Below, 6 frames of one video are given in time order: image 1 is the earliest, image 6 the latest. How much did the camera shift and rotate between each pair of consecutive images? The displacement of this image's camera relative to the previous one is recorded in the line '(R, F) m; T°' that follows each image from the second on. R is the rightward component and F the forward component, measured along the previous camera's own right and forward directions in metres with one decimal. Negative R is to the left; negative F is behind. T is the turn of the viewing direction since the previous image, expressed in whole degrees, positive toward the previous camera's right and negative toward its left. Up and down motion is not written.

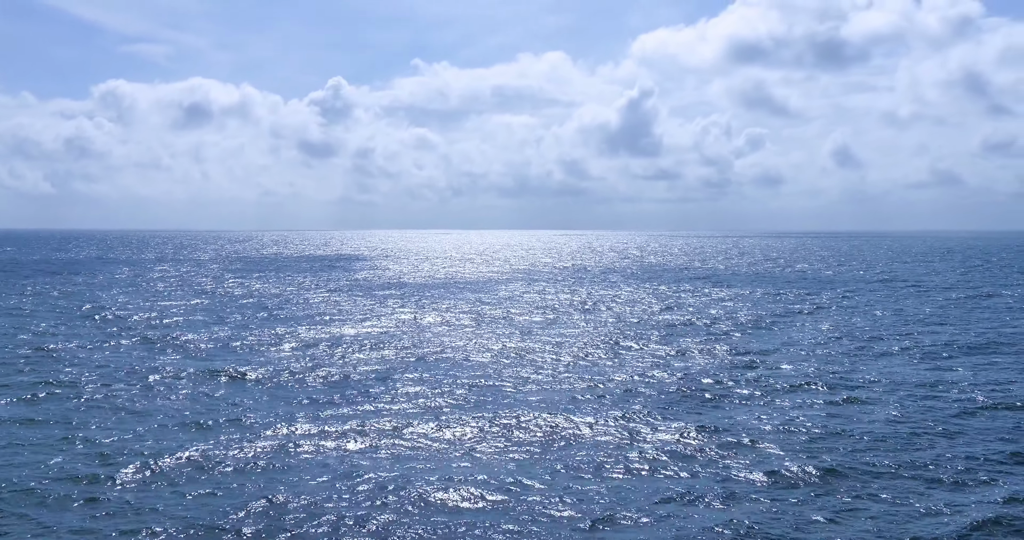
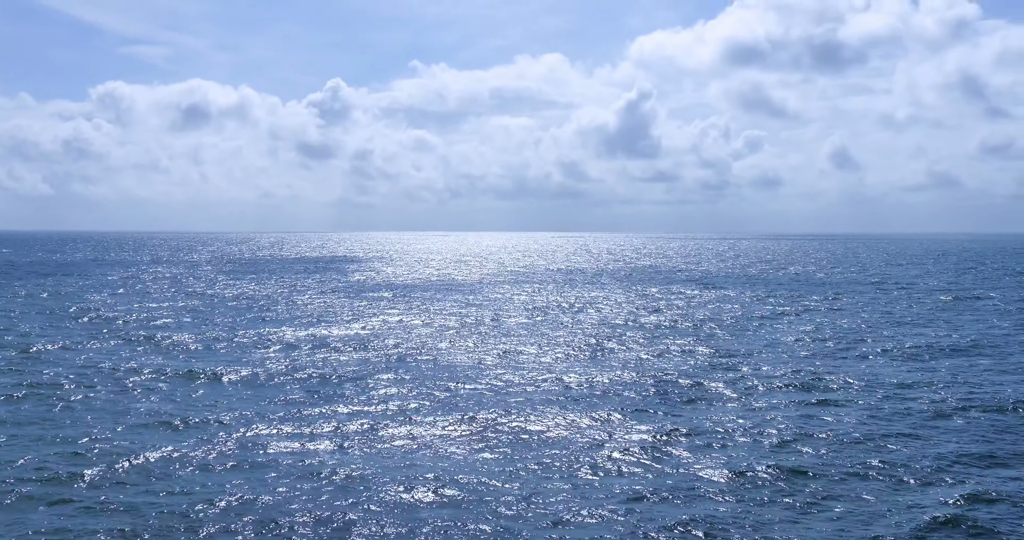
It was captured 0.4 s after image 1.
(+27.2, -7.4) m; 0°
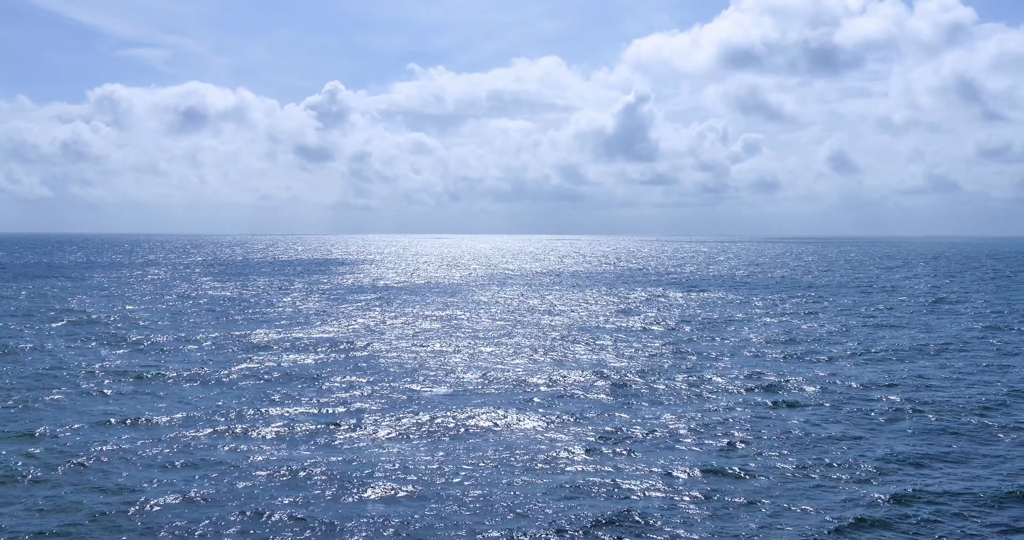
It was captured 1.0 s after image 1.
(+29.6, -4.7) m; +1°
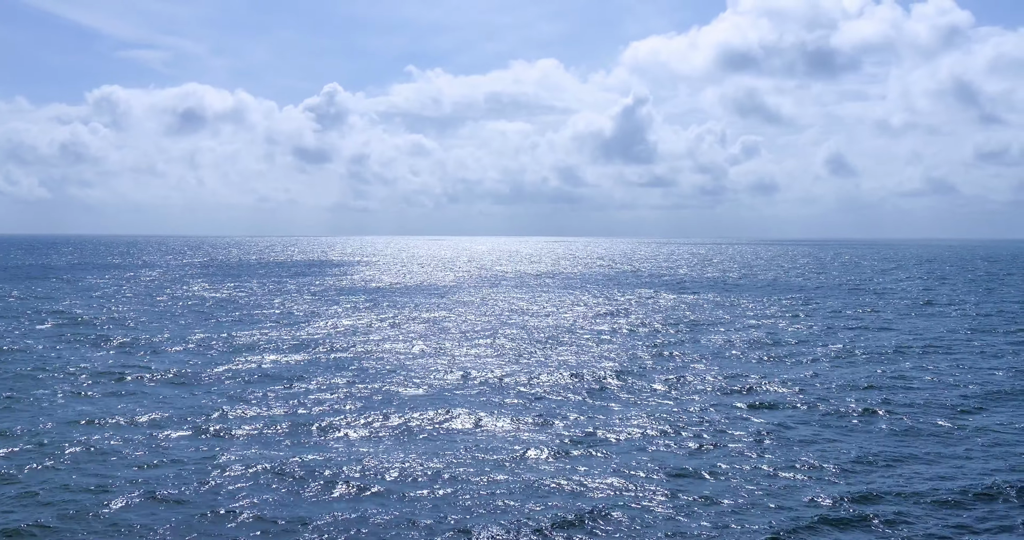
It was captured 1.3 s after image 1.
(+14.8, -9.3) m; 0°
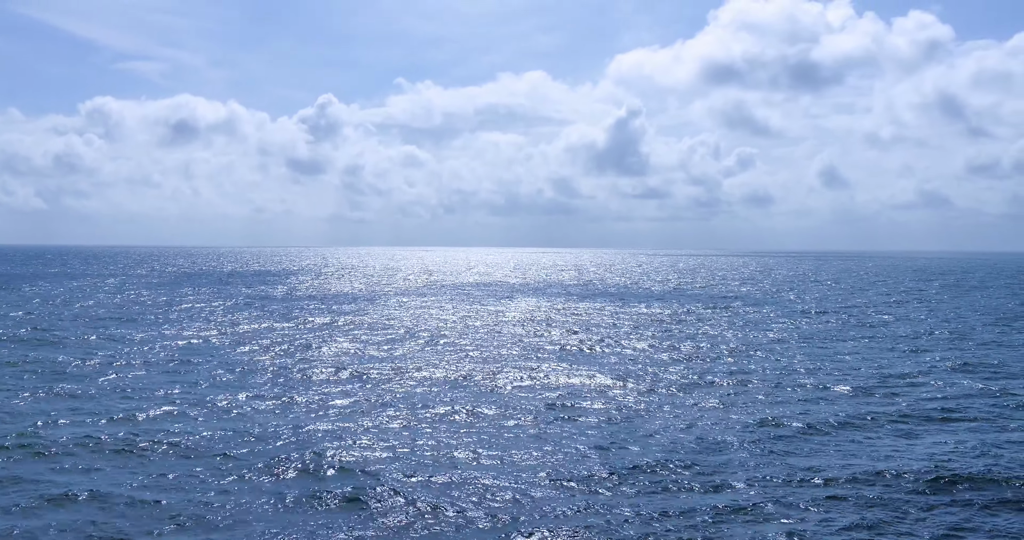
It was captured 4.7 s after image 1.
(+42.8, -12.4) m; 0°
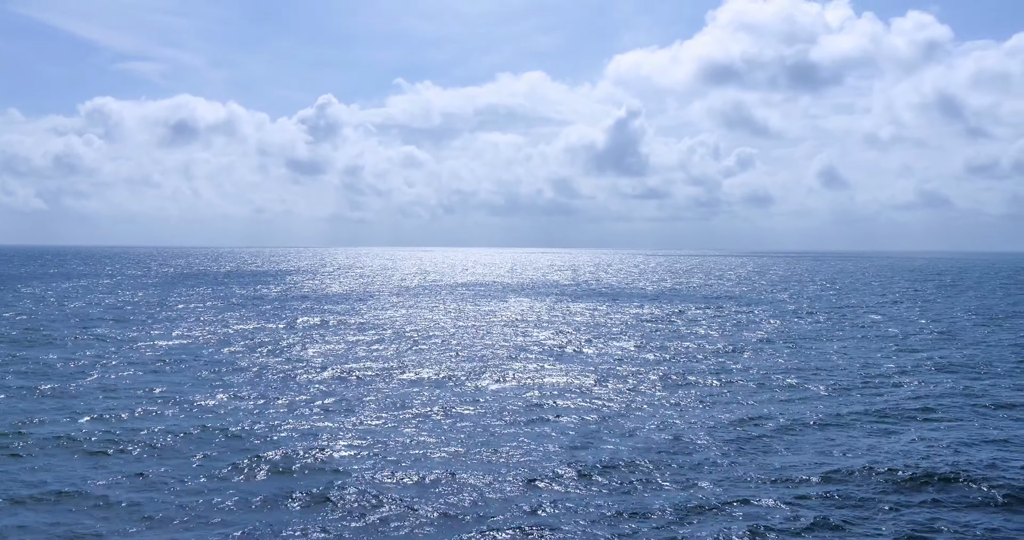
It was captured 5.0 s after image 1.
(+1.8, +3.9) m; 0°
